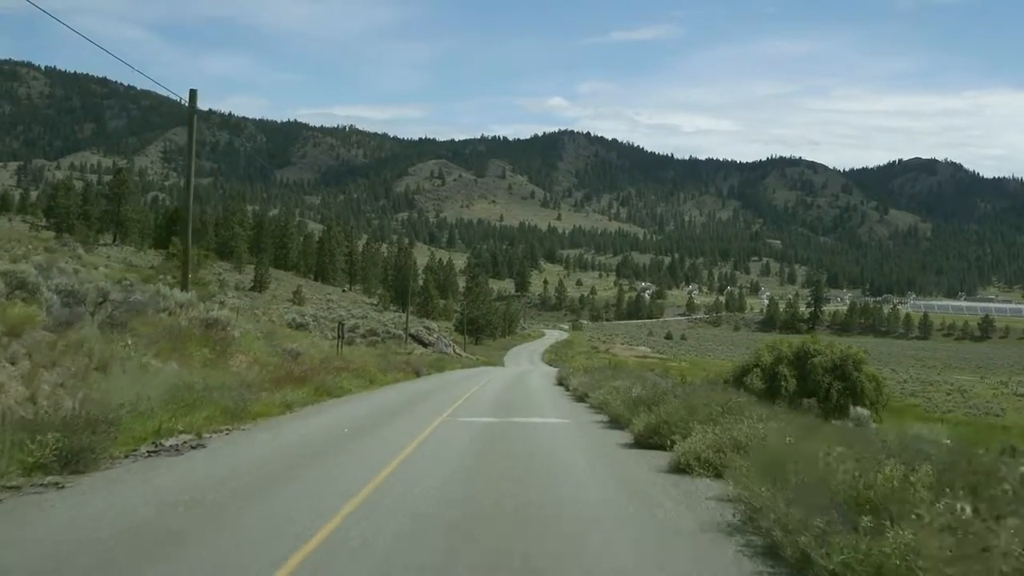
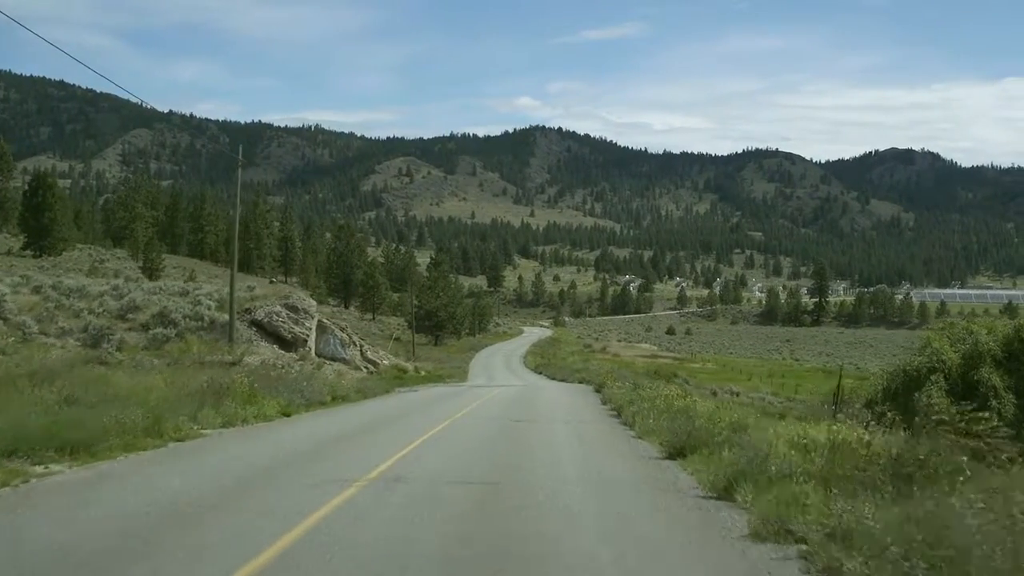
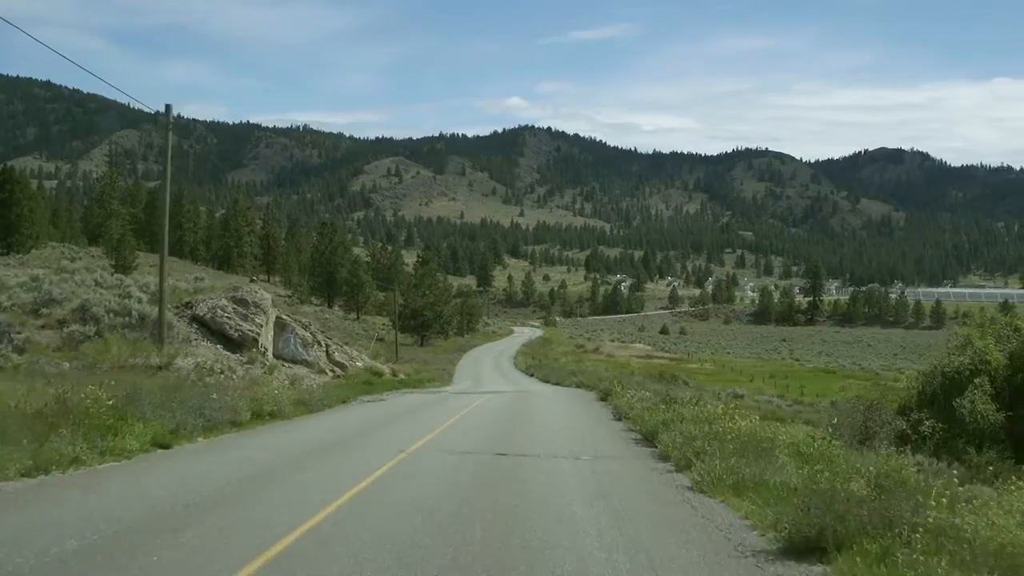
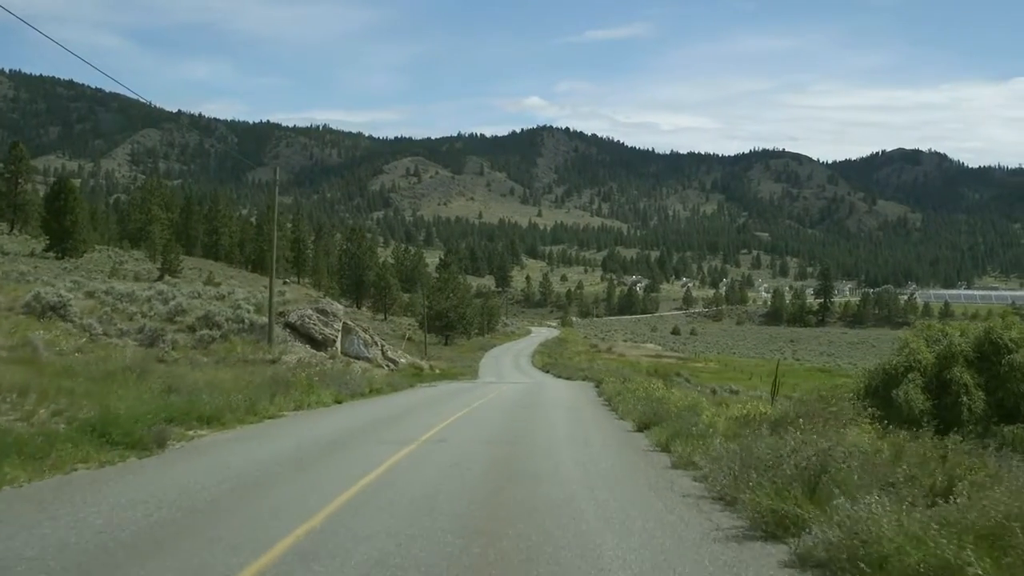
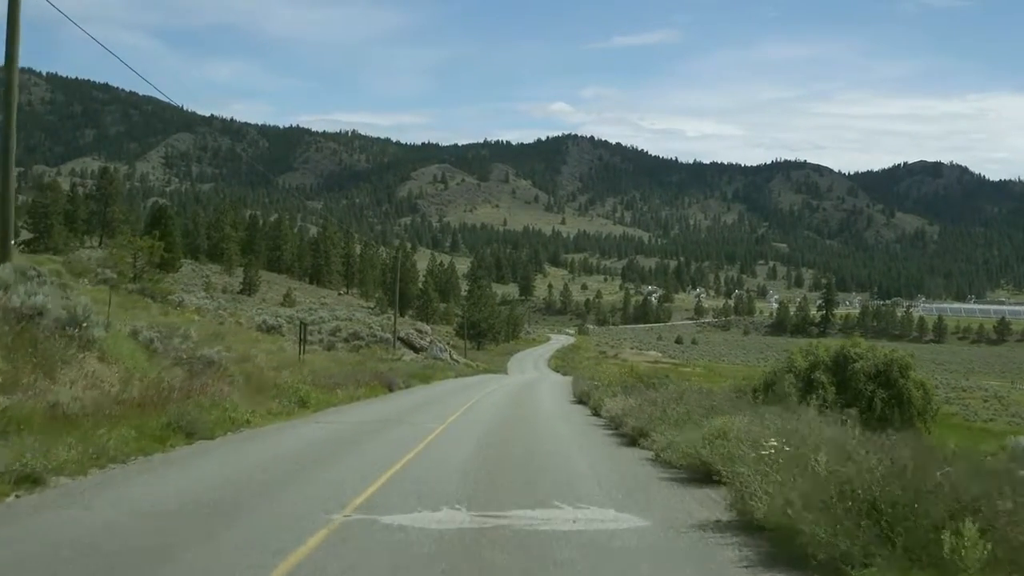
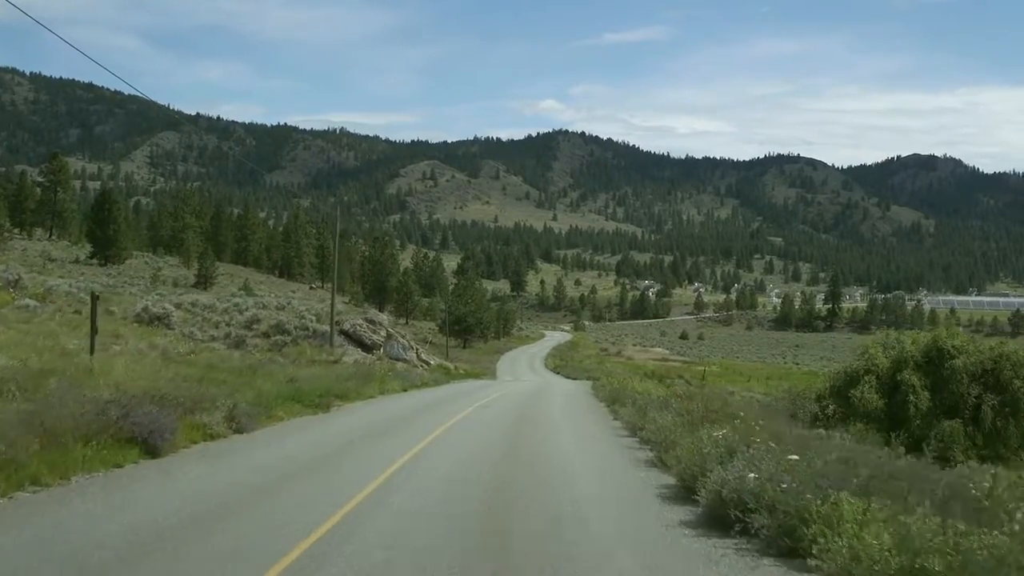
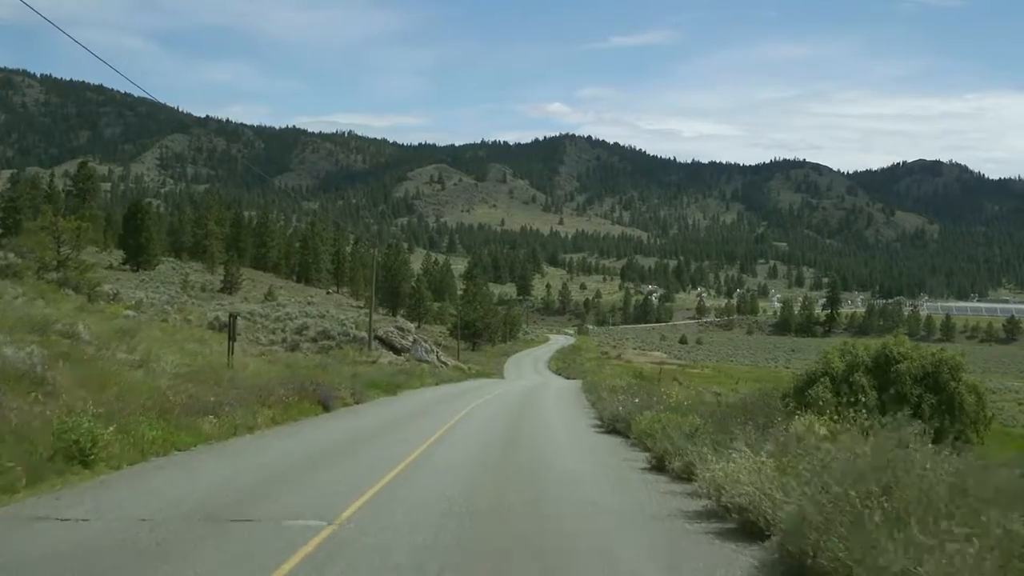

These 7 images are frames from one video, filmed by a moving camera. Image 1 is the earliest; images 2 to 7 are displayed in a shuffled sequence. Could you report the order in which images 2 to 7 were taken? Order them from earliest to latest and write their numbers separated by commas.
5, 7, 6, 4, 2, 3
